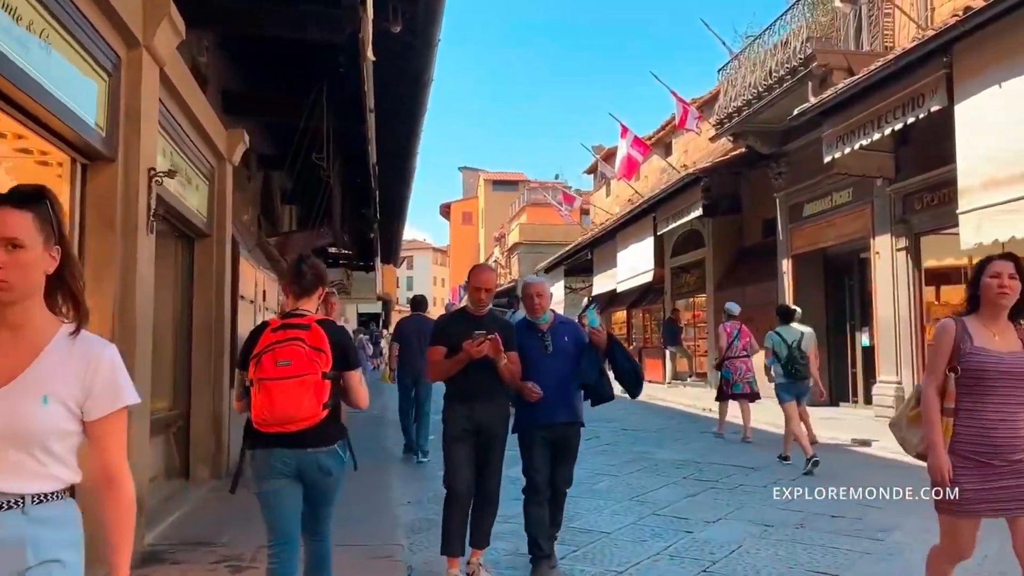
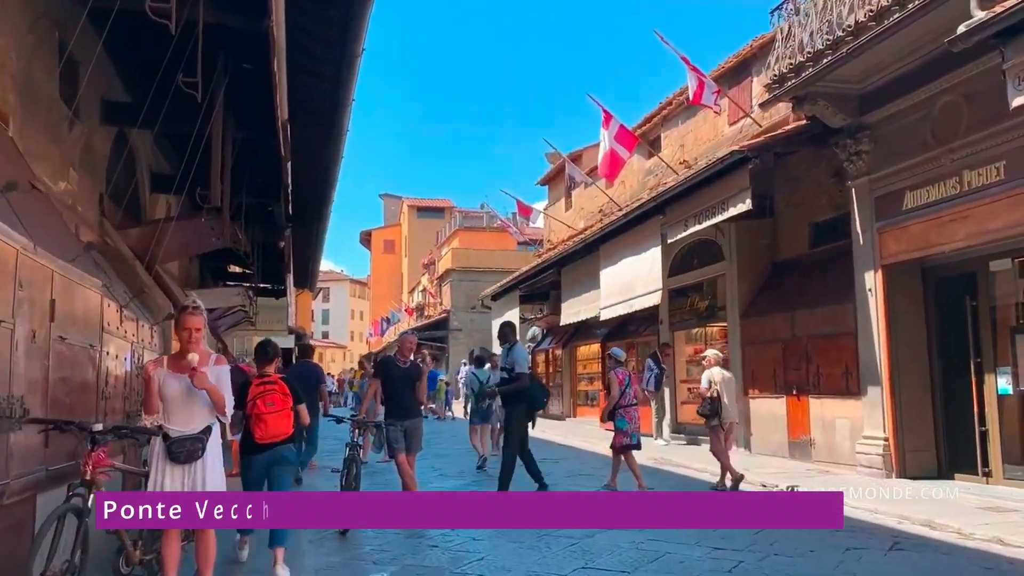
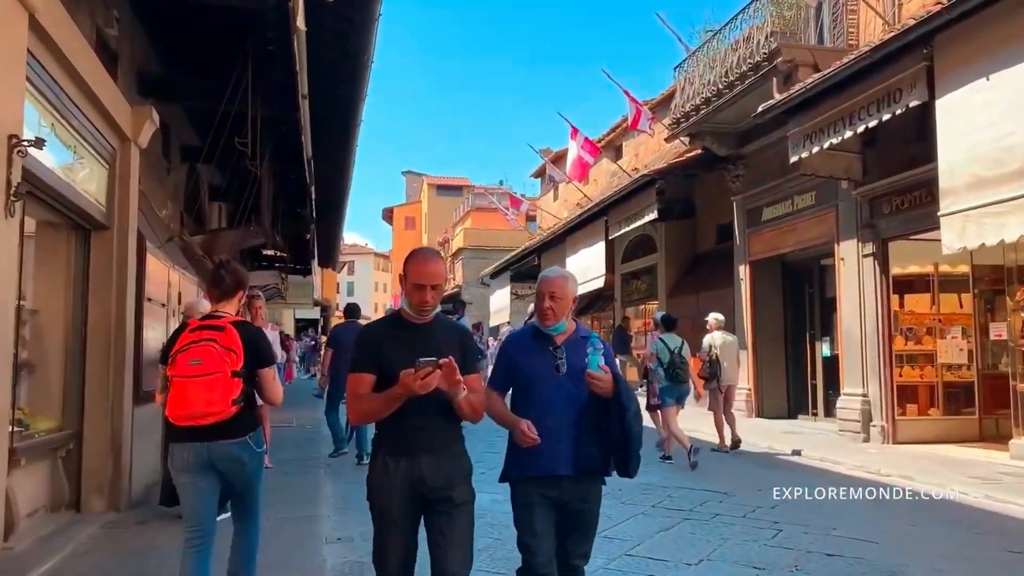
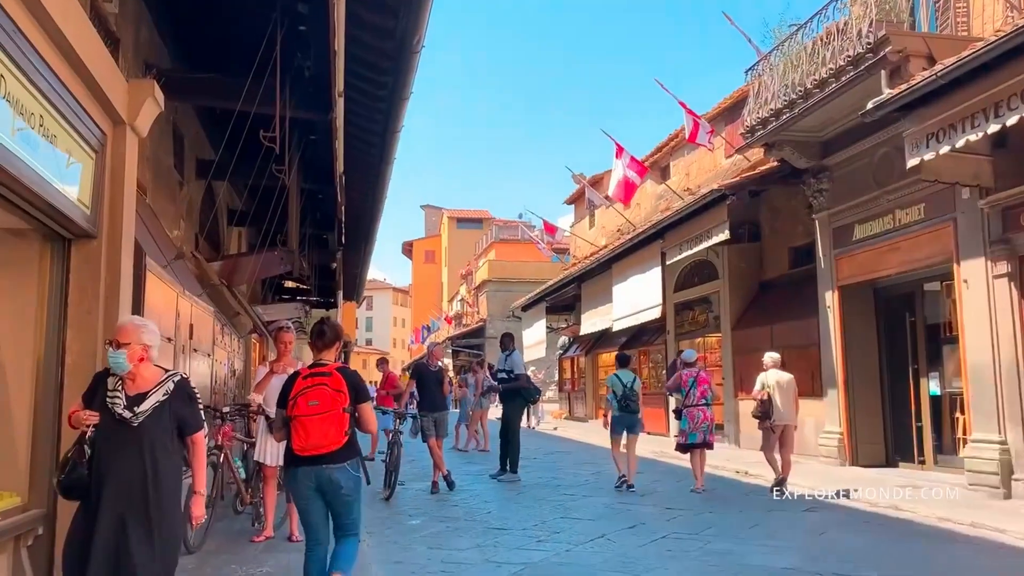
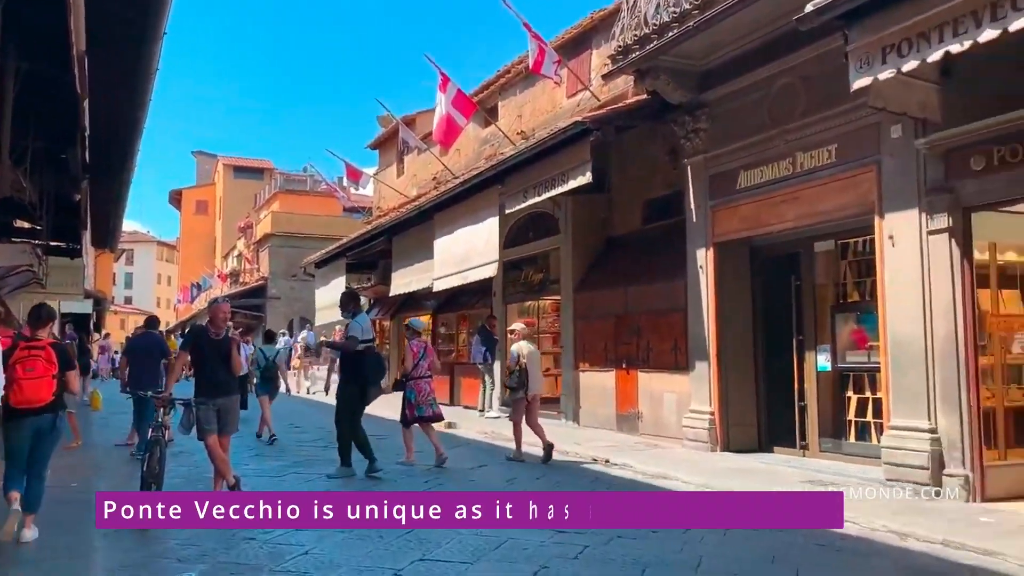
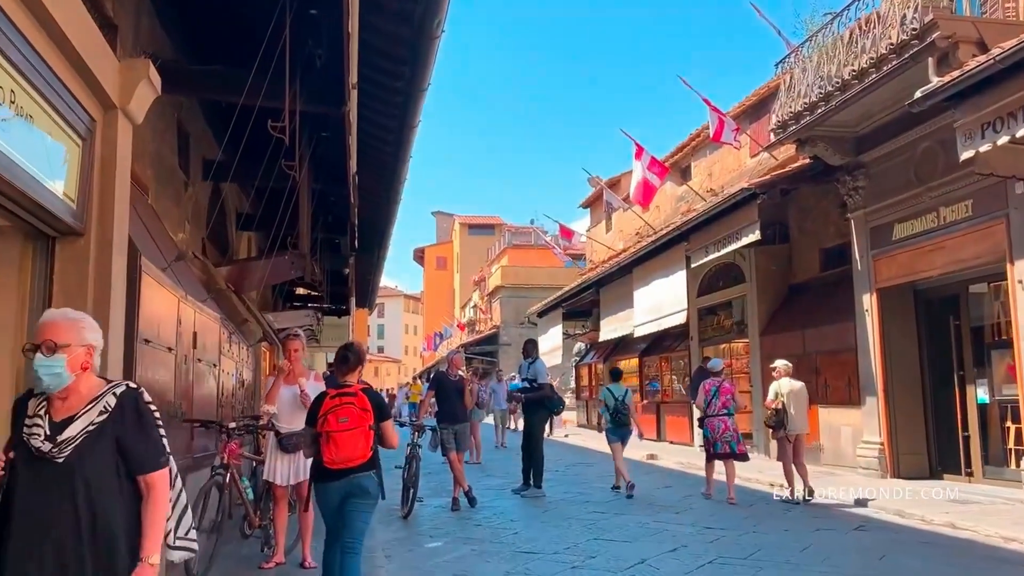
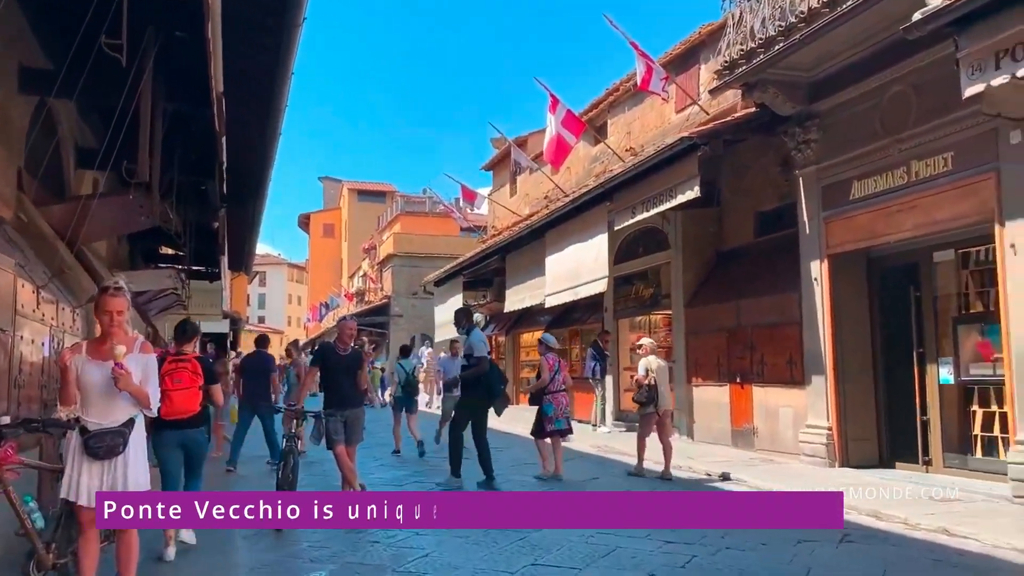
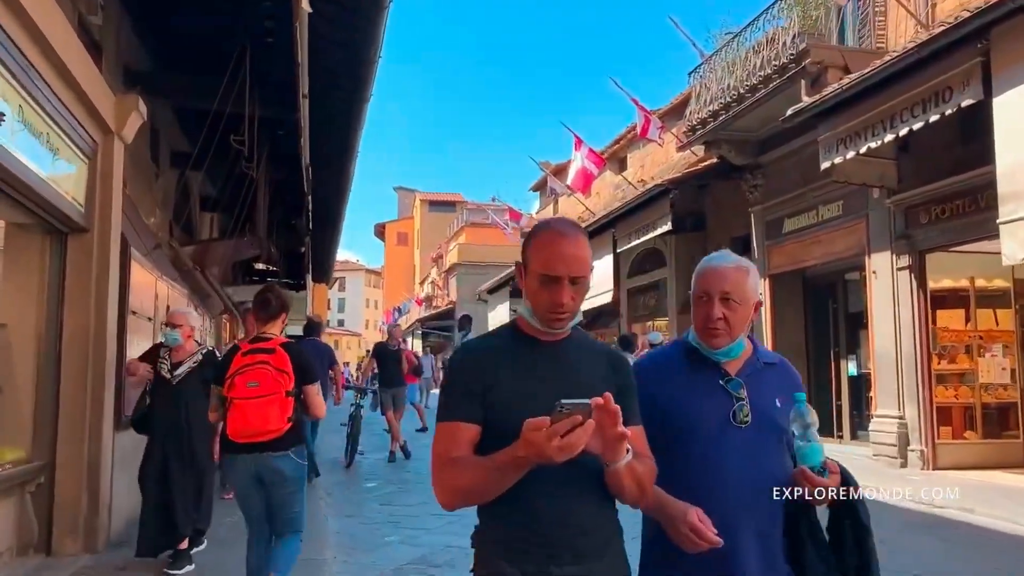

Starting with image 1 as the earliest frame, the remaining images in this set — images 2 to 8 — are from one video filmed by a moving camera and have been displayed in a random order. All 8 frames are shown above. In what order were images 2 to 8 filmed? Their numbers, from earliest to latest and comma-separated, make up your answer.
3, 8, 4, 6, 2, 7, 5
